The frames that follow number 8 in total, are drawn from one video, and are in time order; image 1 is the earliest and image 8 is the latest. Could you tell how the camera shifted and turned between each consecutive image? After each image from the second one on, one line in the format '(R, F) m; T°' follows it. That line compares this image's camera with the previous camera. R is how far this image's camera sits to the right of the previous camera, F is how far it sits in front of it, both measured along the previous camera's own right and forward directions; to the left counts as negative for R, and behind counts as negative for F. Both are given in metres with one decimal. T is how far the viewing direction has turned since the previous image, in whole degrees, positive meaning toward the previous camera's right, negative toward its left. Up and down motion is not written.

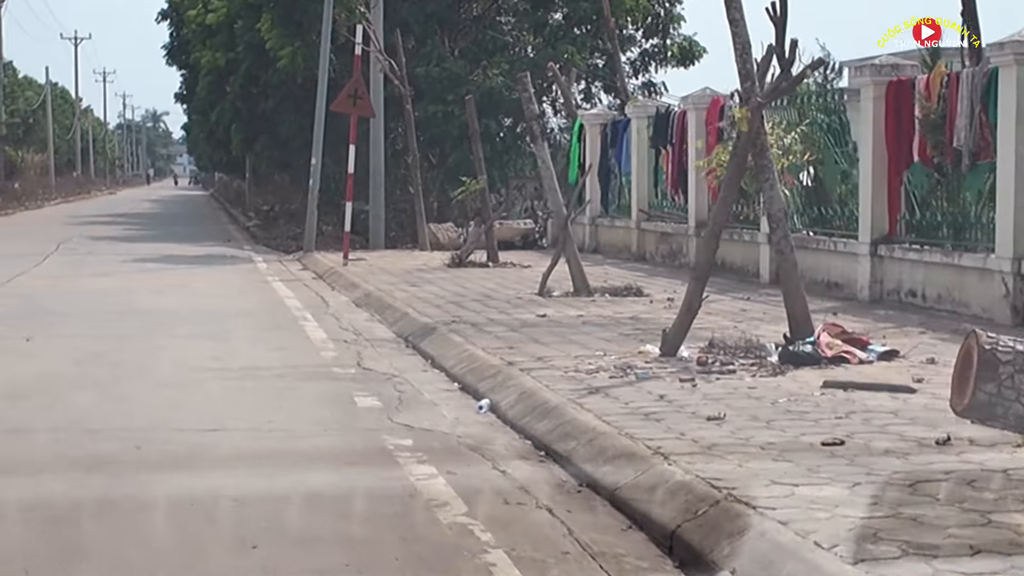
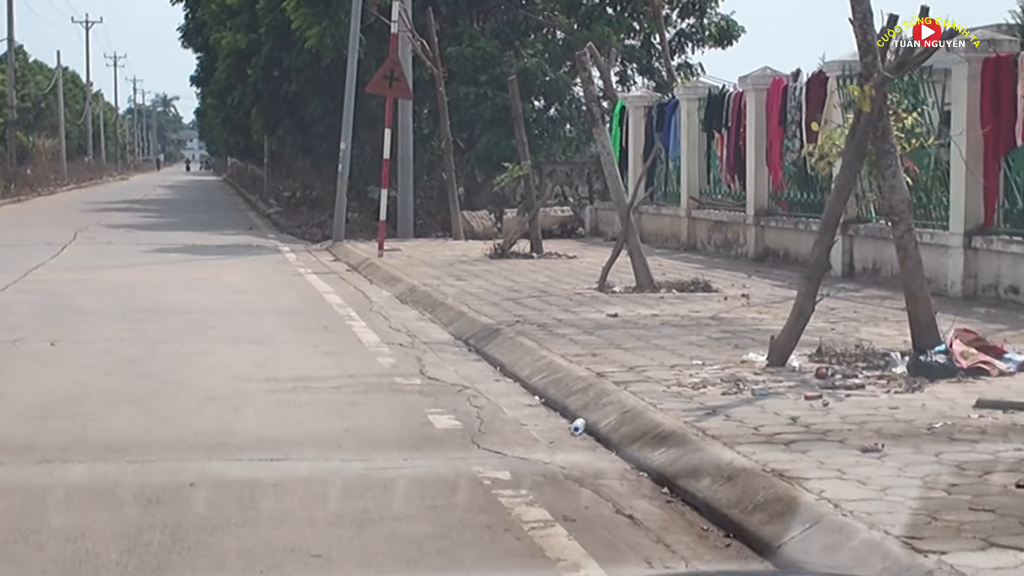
(-0.4, +1.2) m; 0°
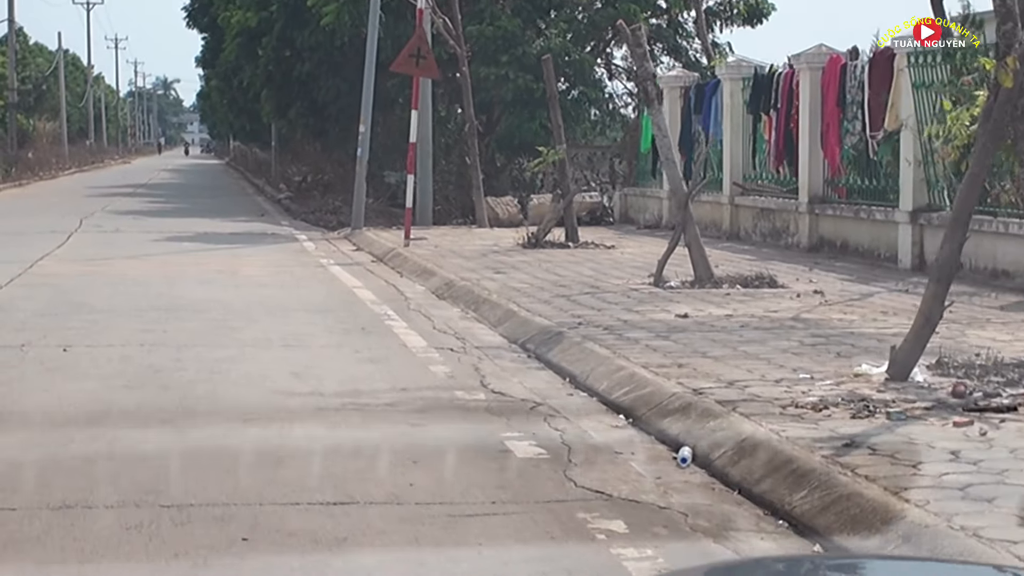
(-0.4, +1.2) m; 0°
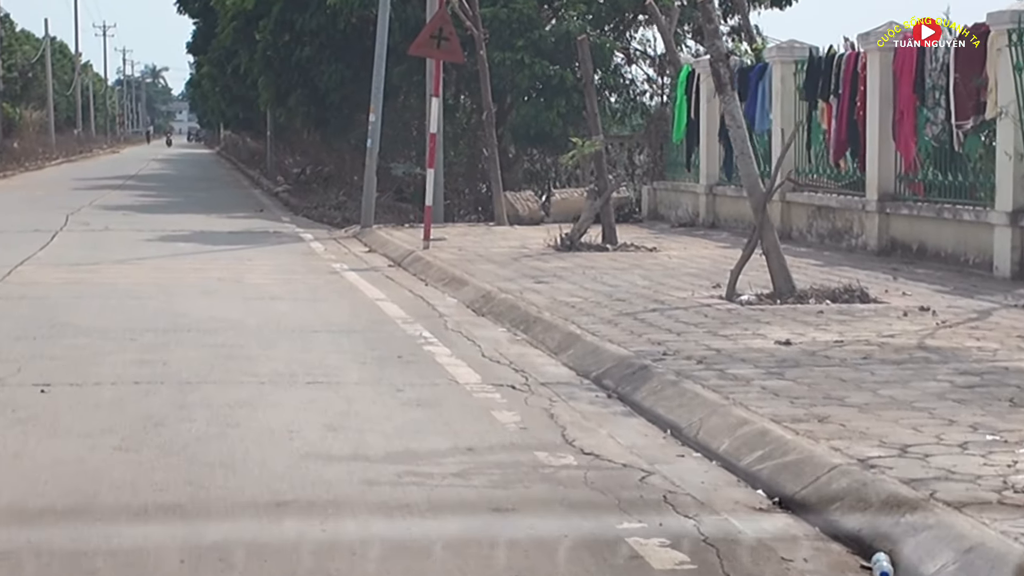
(-0.4, +1.9) m; 0°
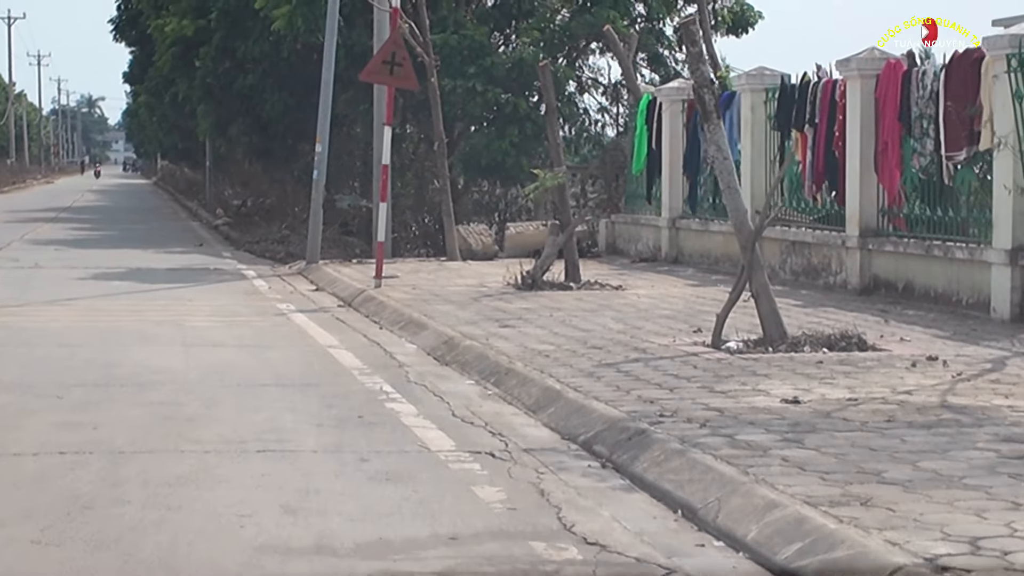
(-0.2, +1.0) m; +2°
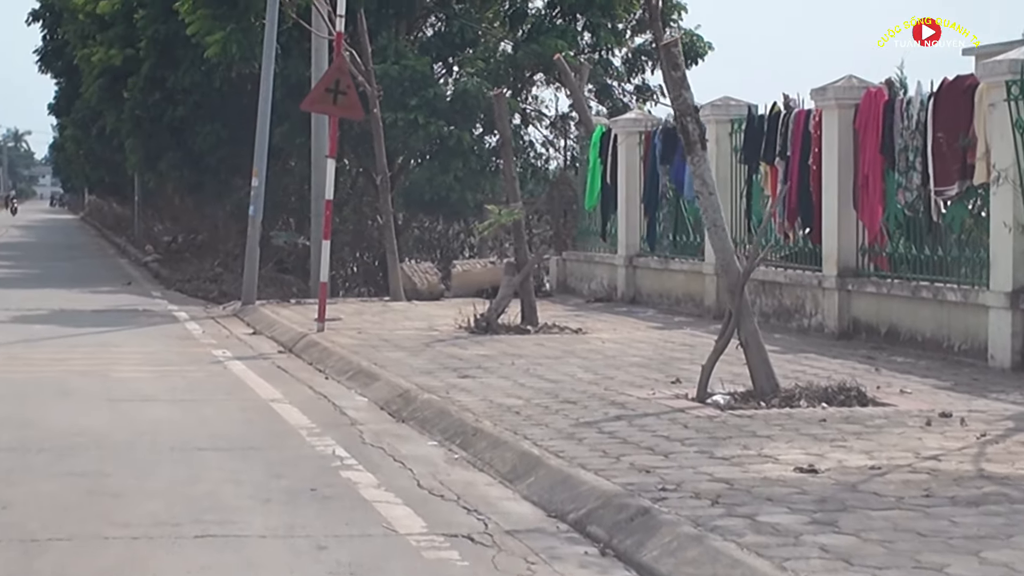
(-0.2, +1.1) m; +2°
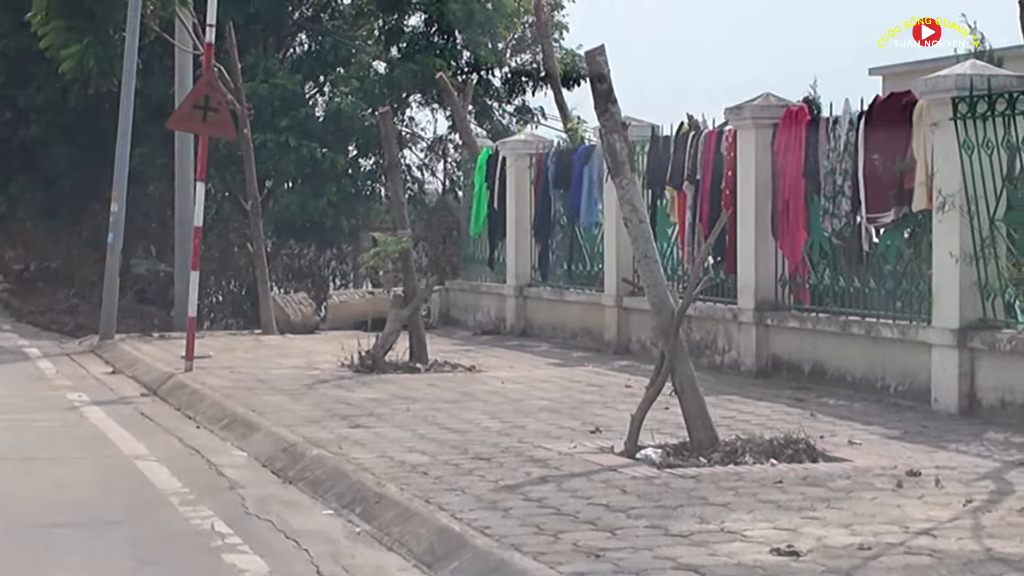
(-0.2, +1.3) m; +5°
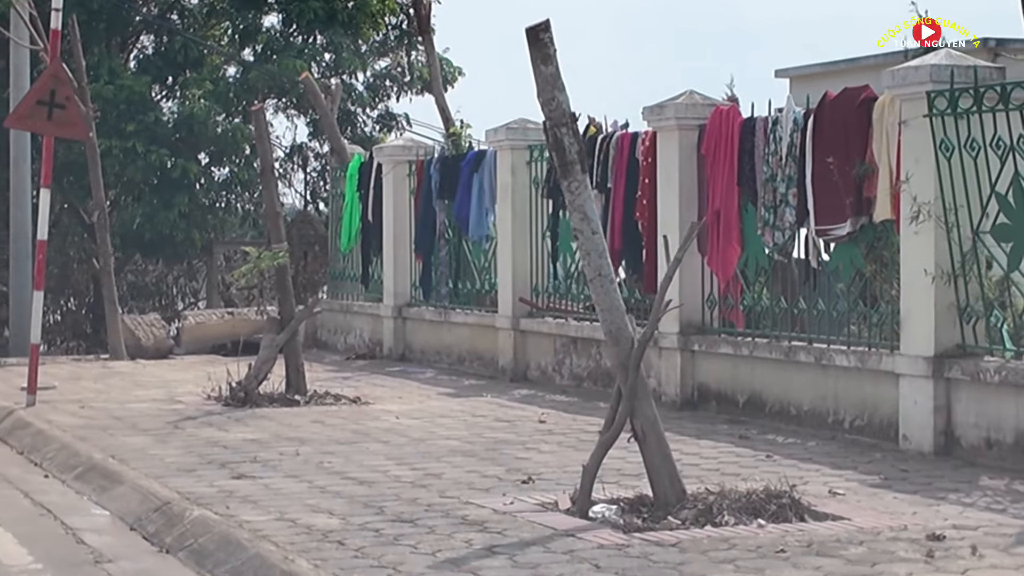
(-0.4, +1.6) m; +5°
